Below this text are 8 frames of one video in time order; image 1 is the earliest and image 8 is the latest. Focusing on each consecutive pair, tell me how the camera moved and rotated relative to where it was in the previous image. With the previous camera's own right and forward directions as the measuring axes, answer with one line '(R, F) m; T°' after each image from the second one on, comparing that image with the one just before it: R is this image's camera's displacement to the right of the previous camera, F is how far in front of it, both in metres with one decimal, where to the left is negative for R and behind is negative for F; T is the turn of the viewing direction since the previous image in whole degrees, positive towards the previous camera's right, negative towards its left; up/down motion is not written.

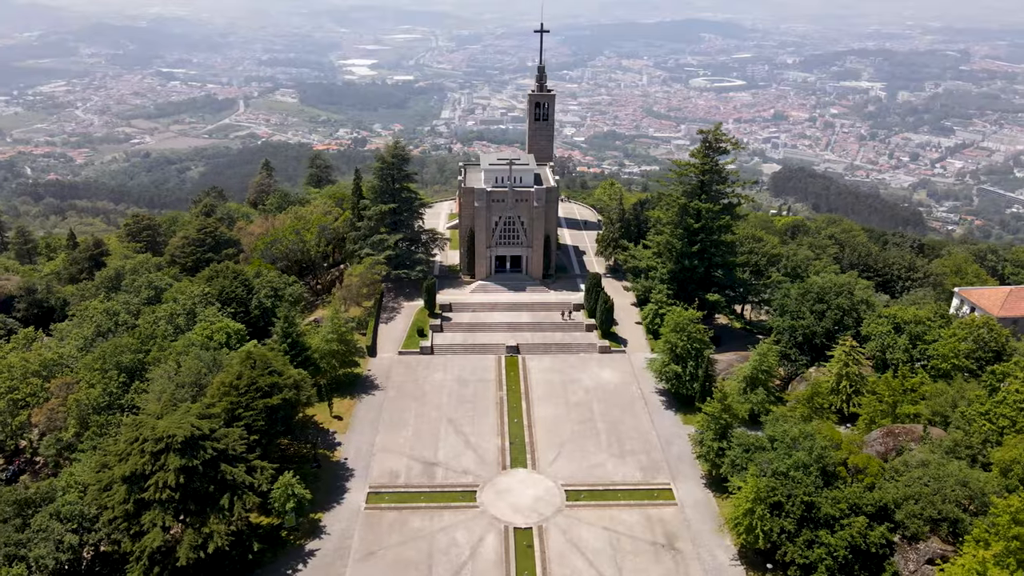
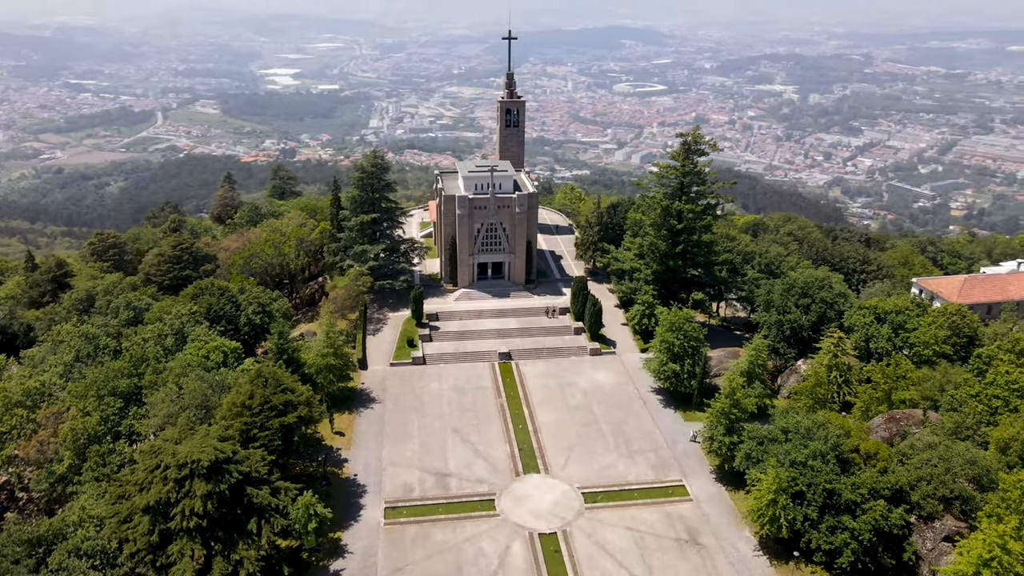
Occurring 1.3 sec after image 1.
(-3.6, +0.2) m; +5°
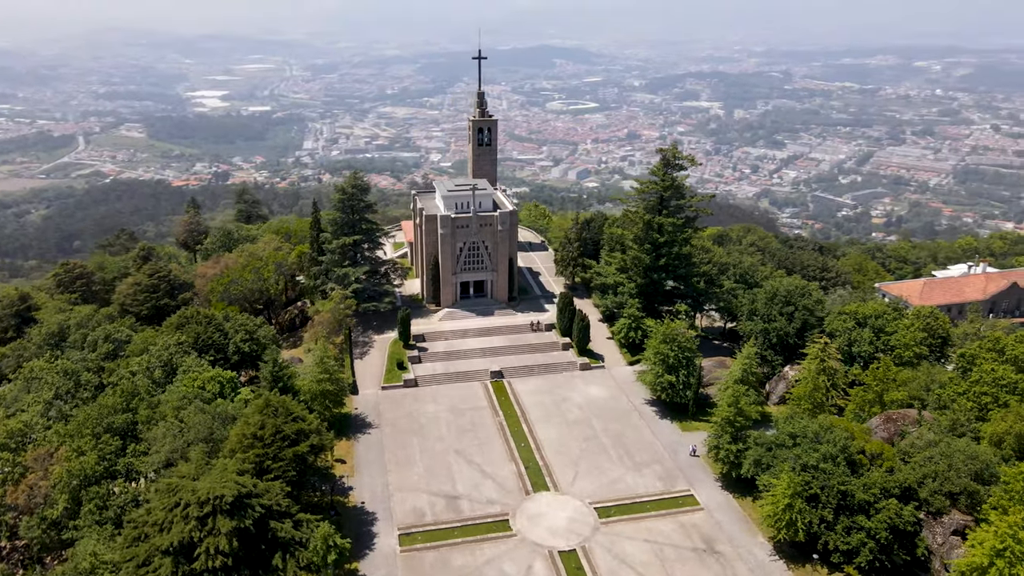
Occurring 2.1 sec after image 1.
(-3.2, +0.2) m; +5°
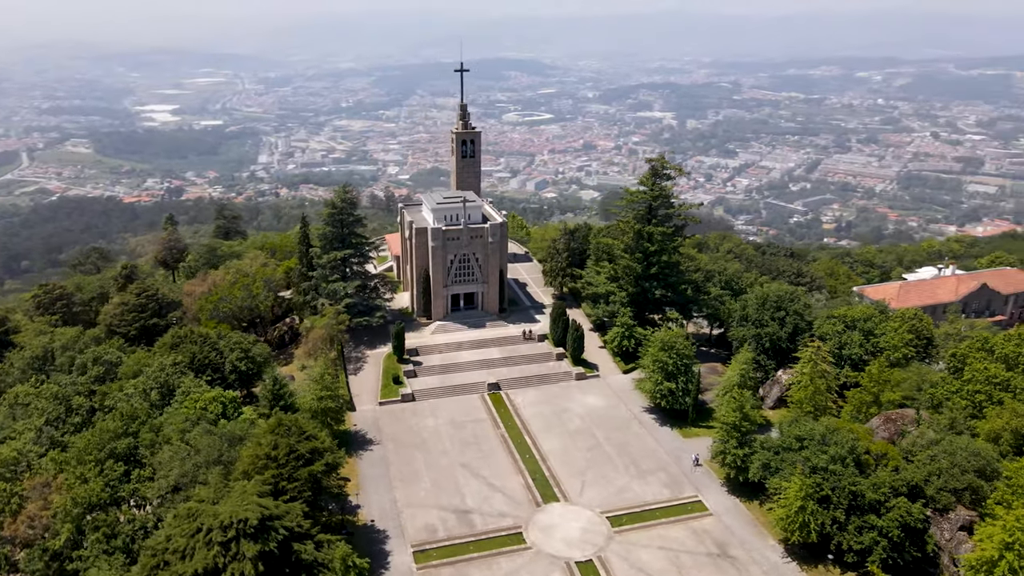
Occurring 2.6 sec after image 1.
(-2.3, +0.1) m; +3°
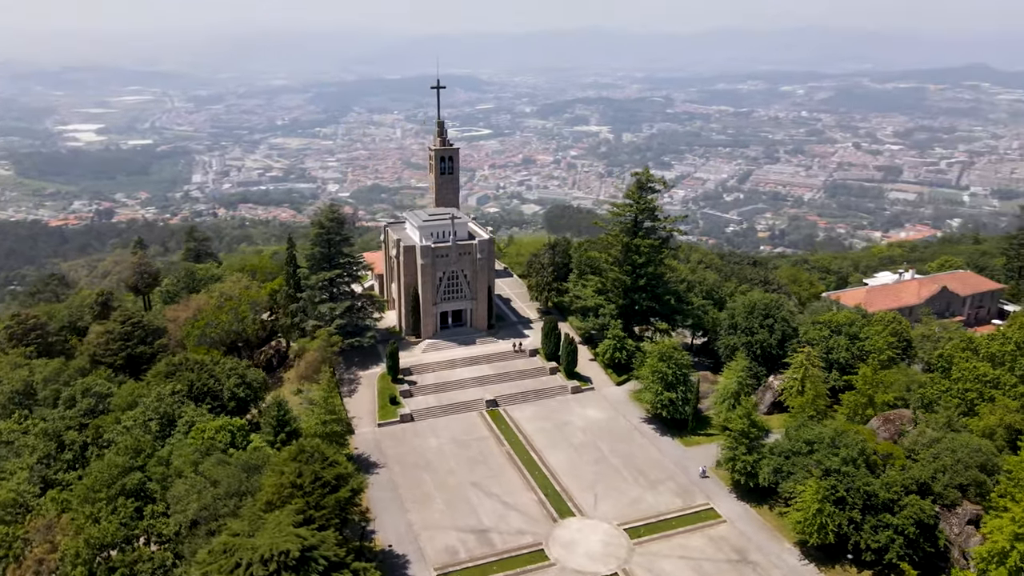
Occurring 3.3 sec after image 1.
(-3.3, +0.1) m; +4°
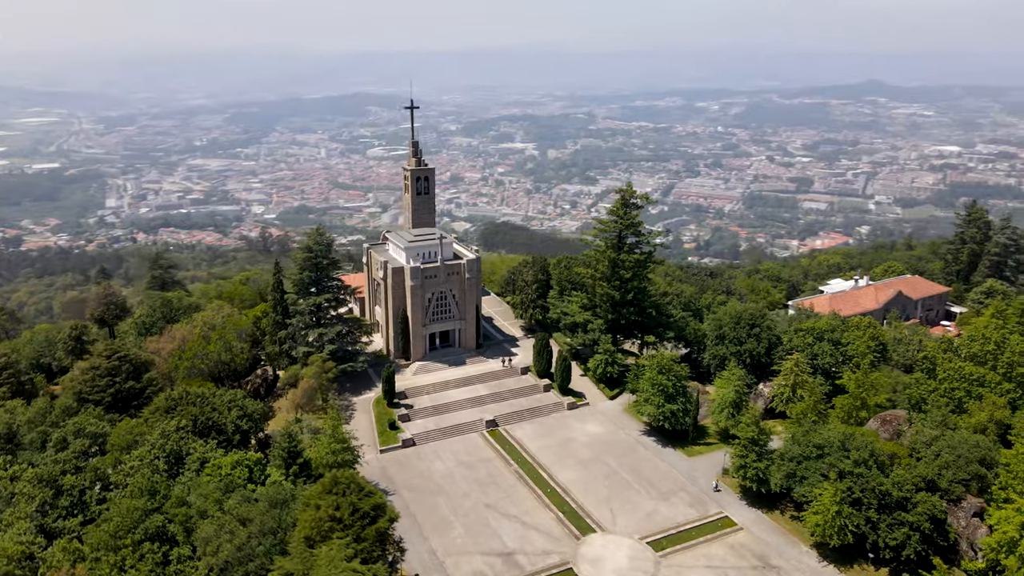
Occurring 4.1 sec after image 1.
(-4.1, +0.2) m; +5°
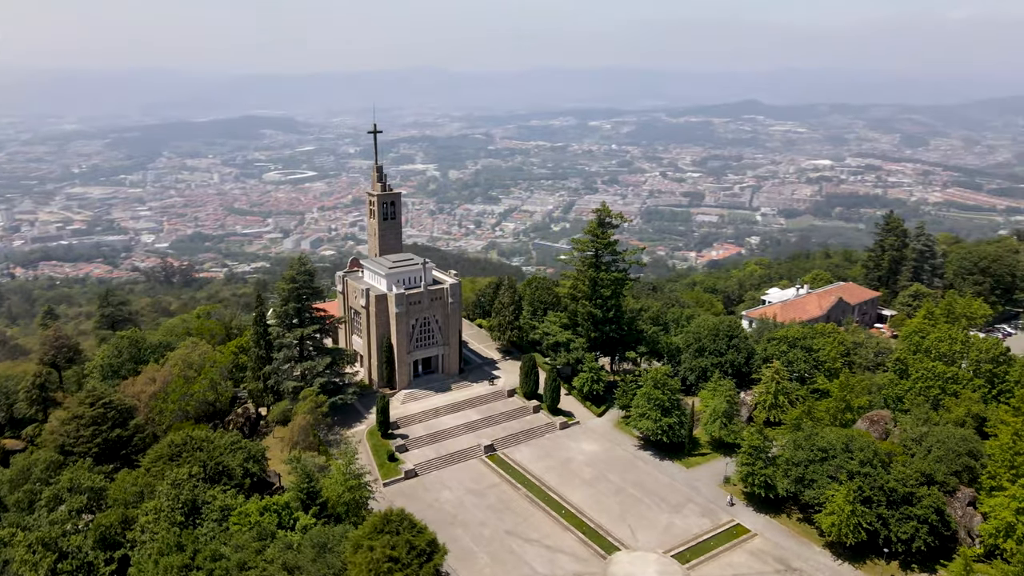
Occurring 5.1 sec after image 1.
(-5.5, +0.3) m; +7°
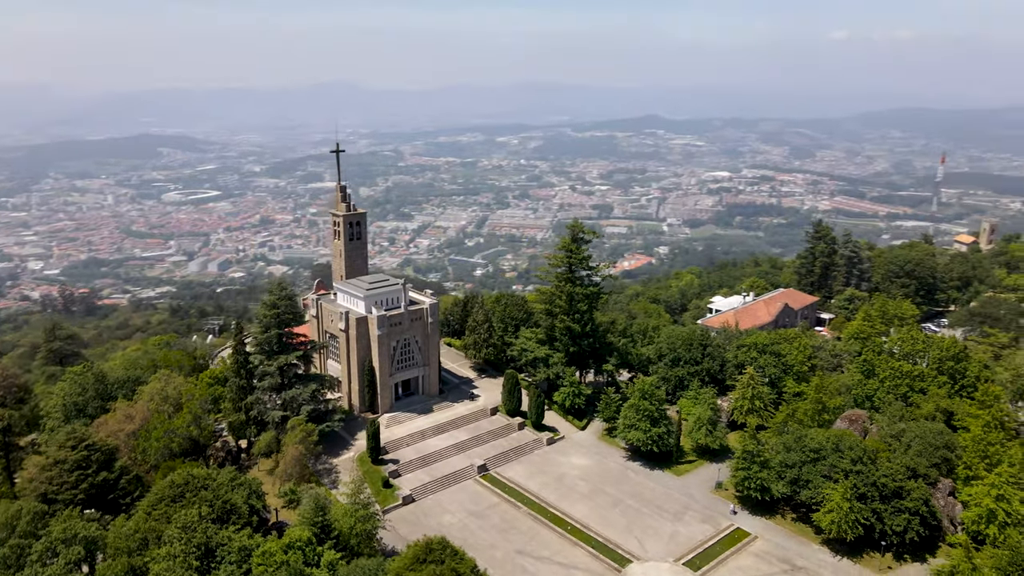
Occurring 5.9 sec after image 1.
(-4.6, +0.2) m; +7°
